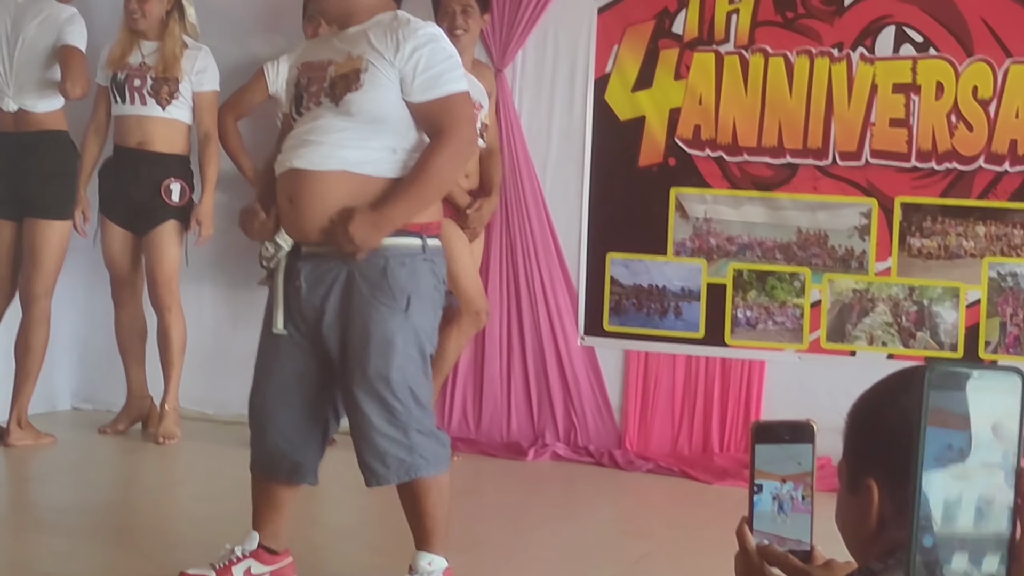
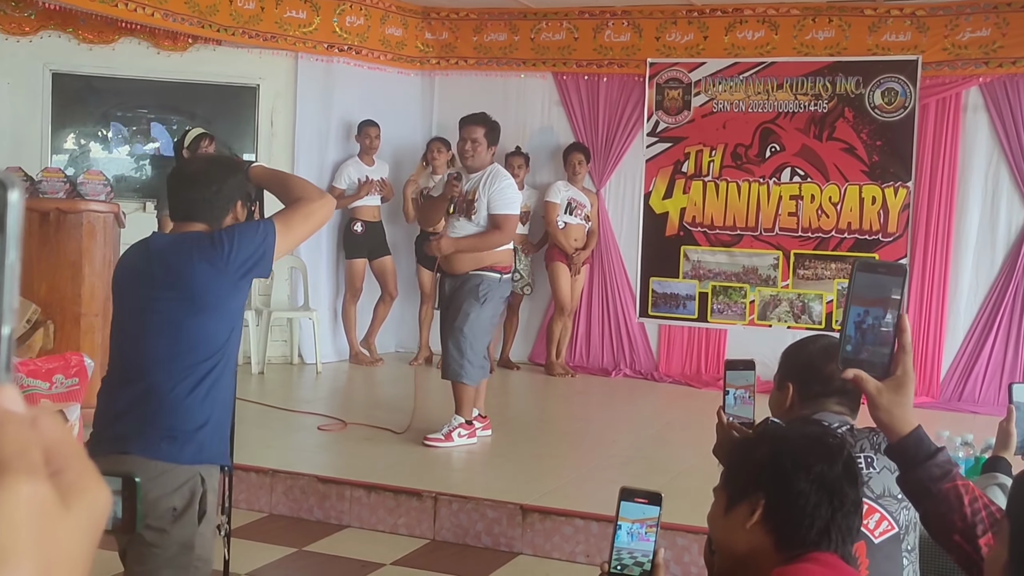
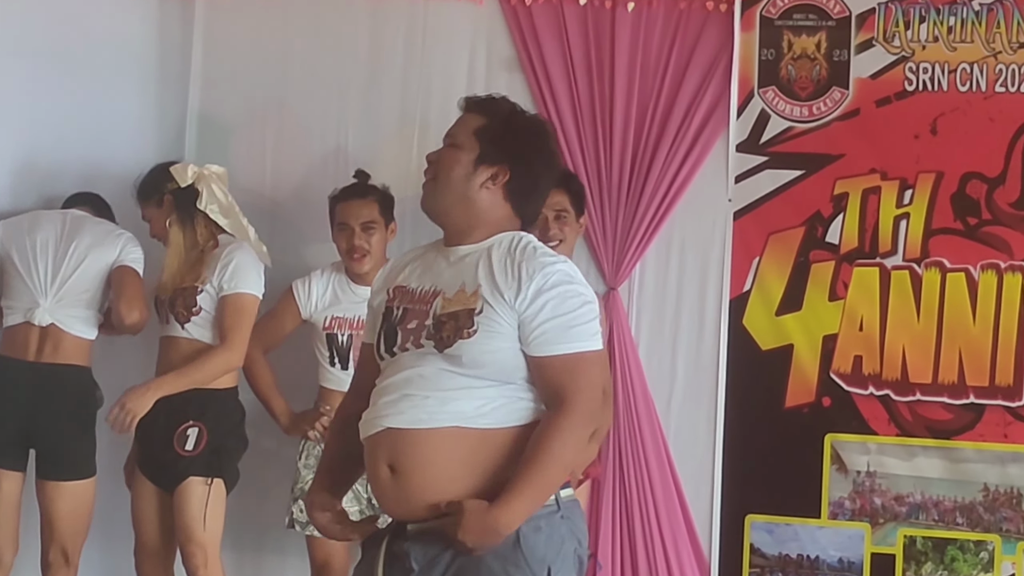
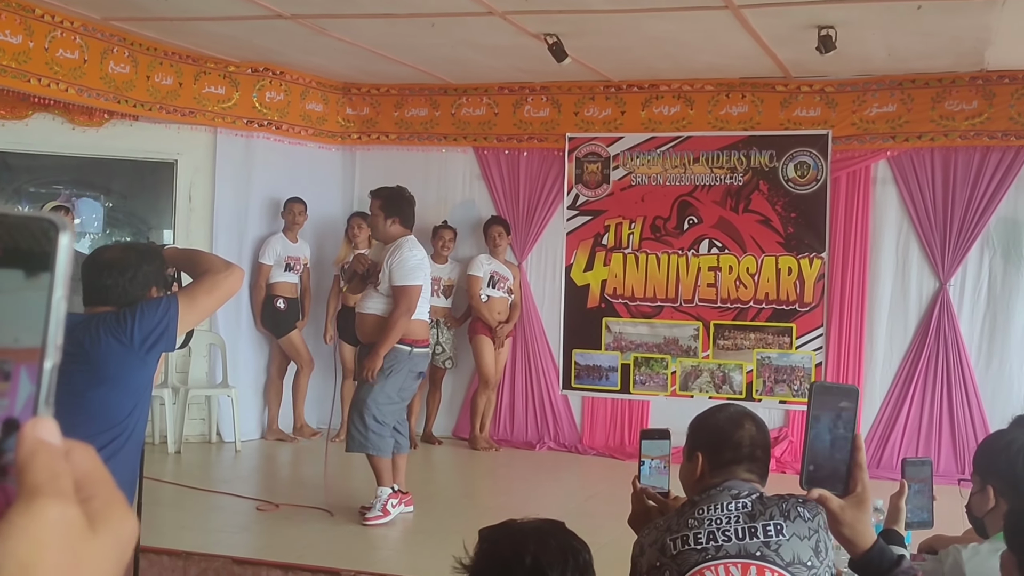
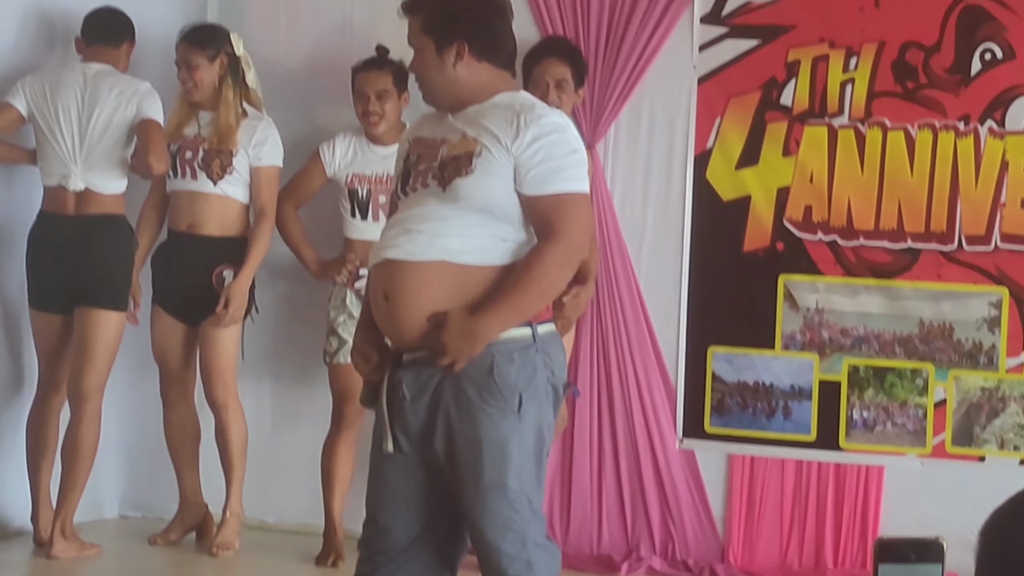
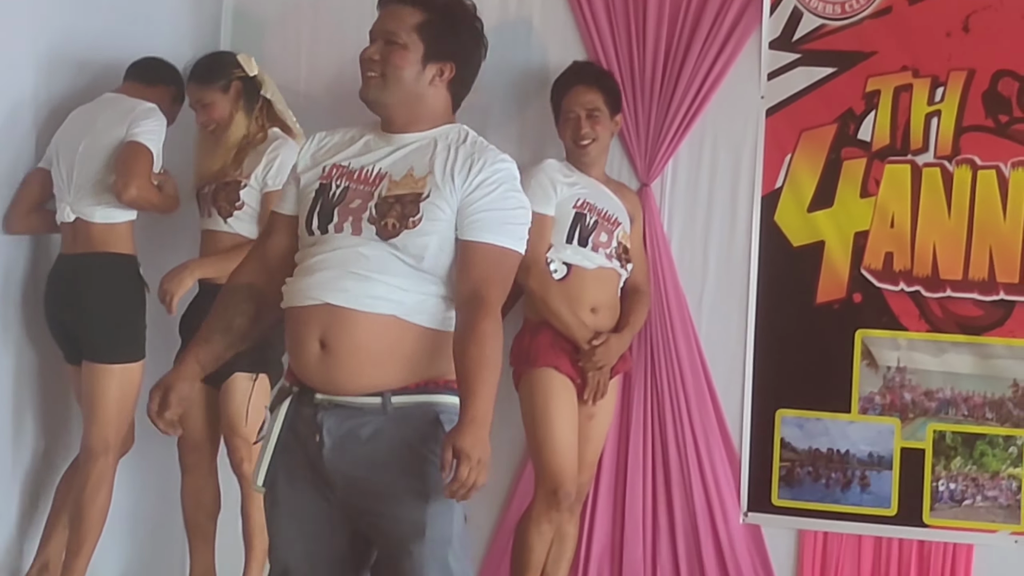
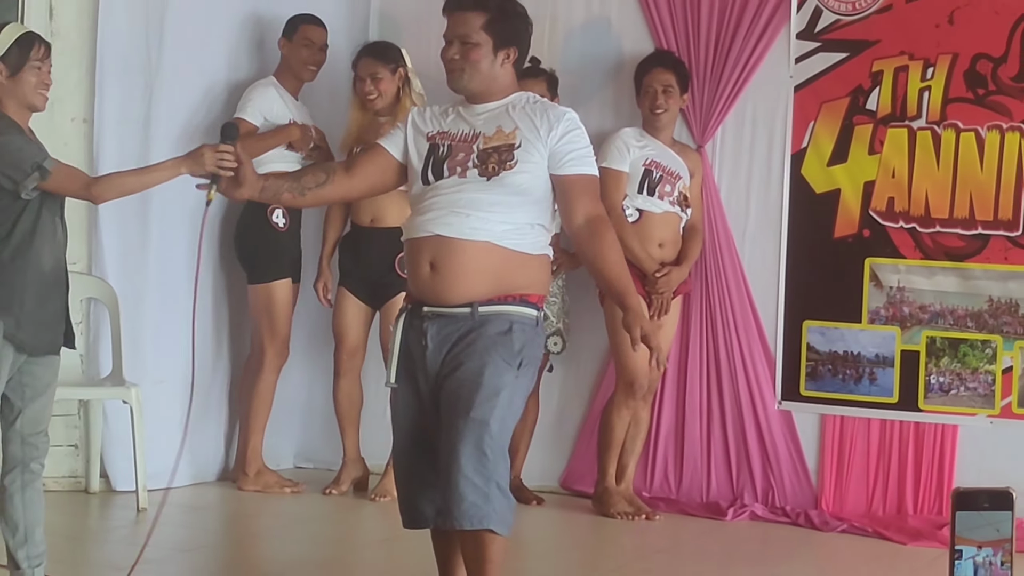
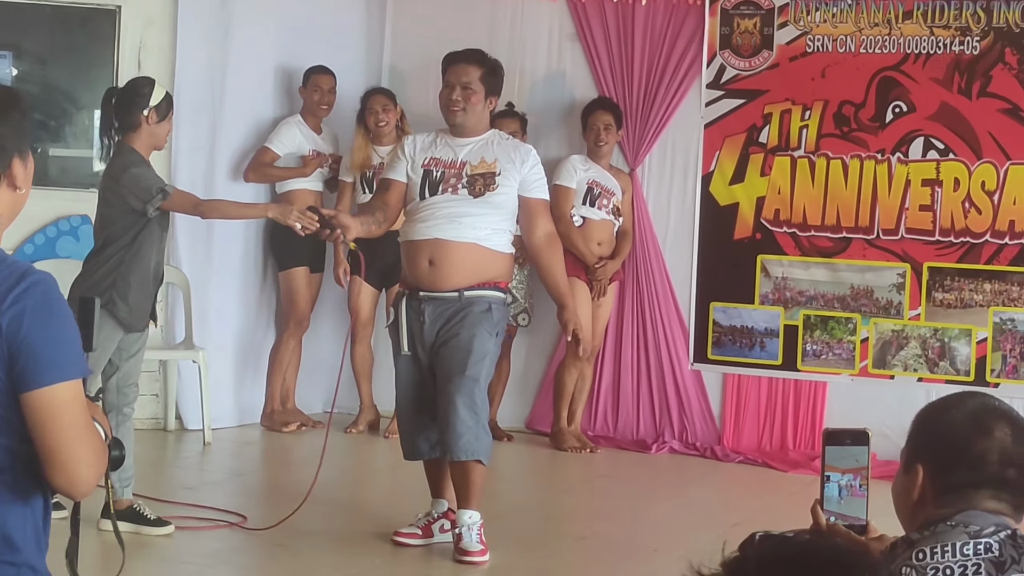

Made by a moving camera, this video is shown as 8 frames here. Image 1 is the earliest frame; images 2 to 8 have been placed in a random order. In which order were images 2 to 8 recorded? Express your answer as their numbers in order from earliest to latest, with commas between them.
5, 3, 6, 7, 8, 2, 4
